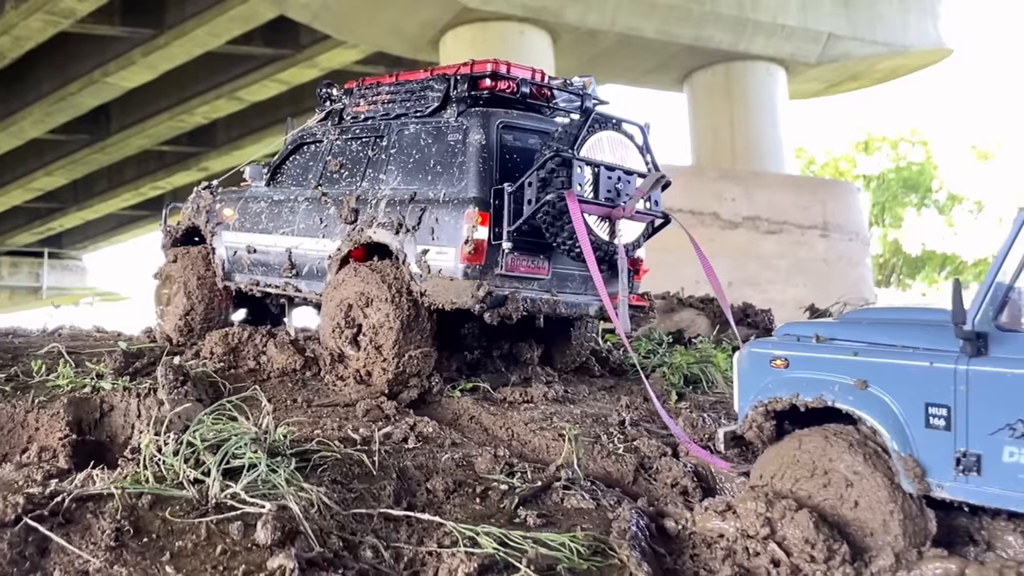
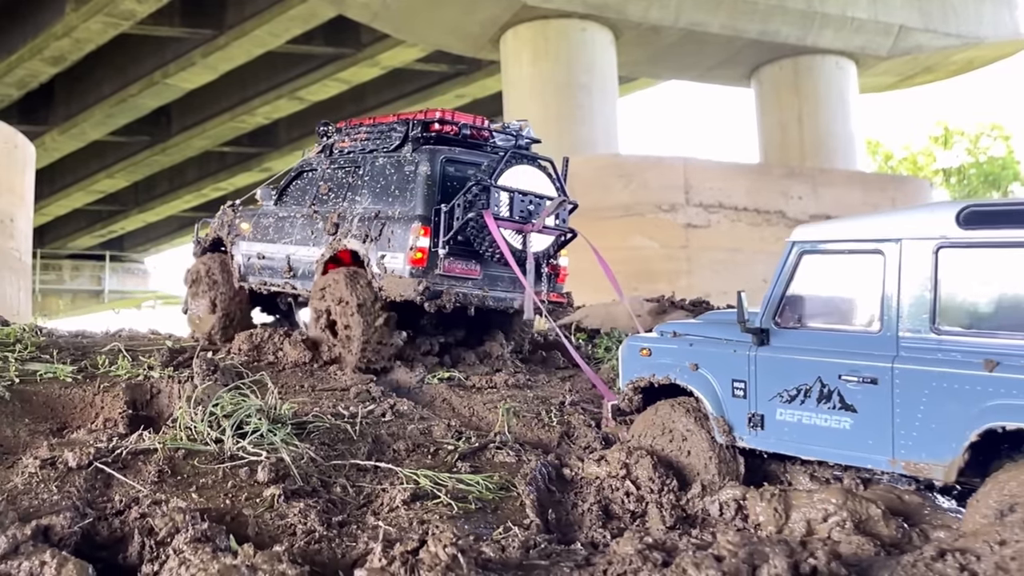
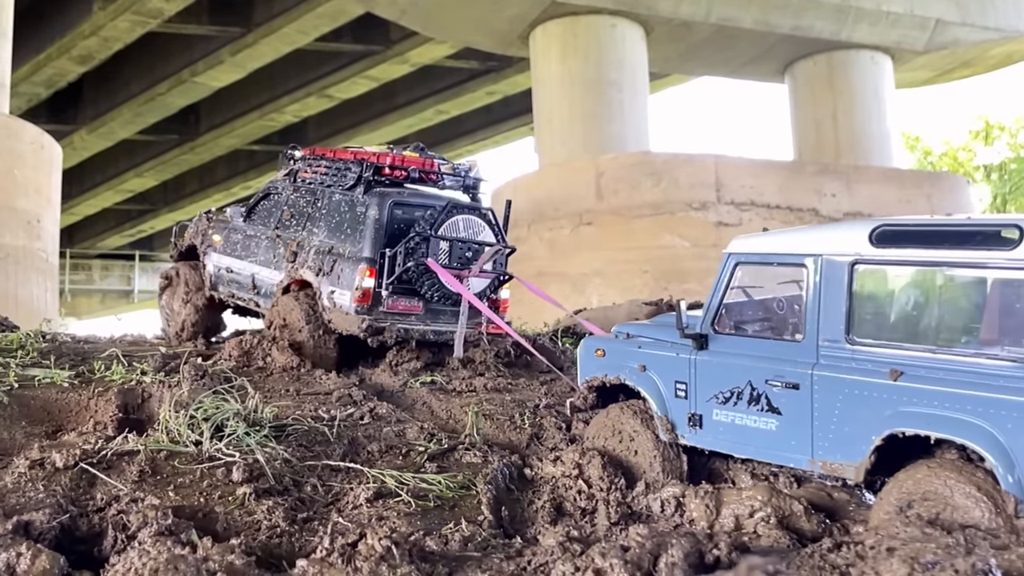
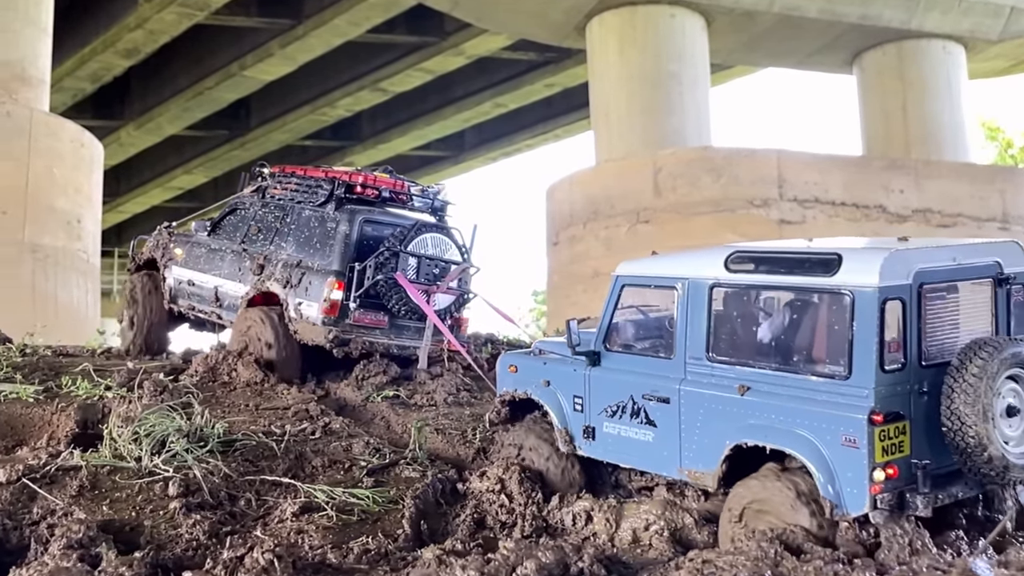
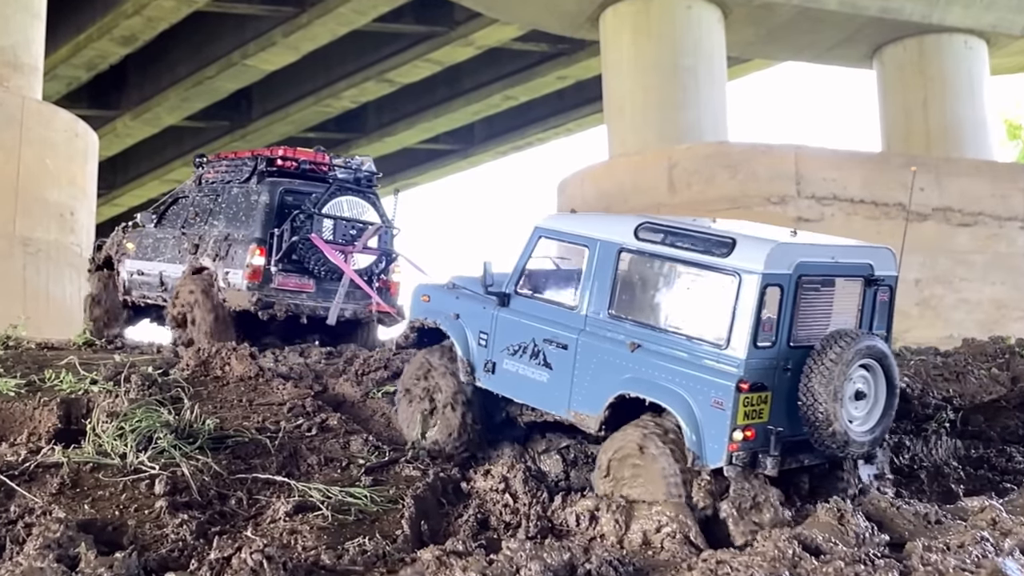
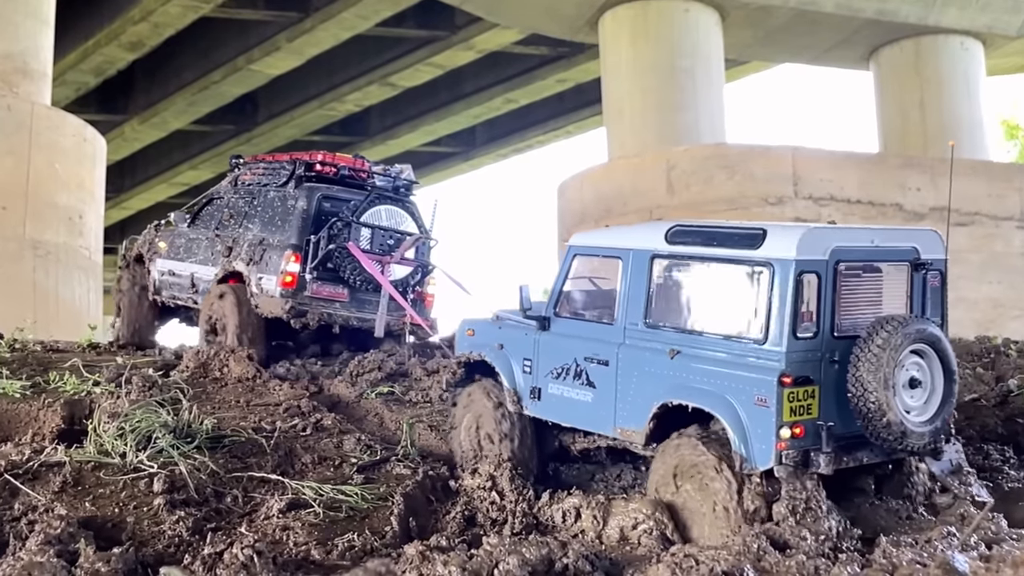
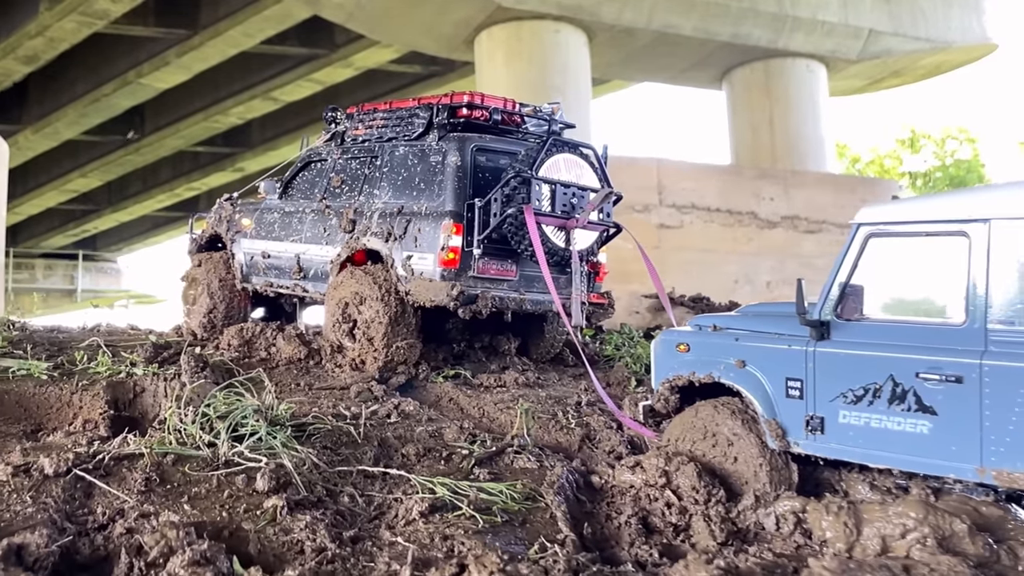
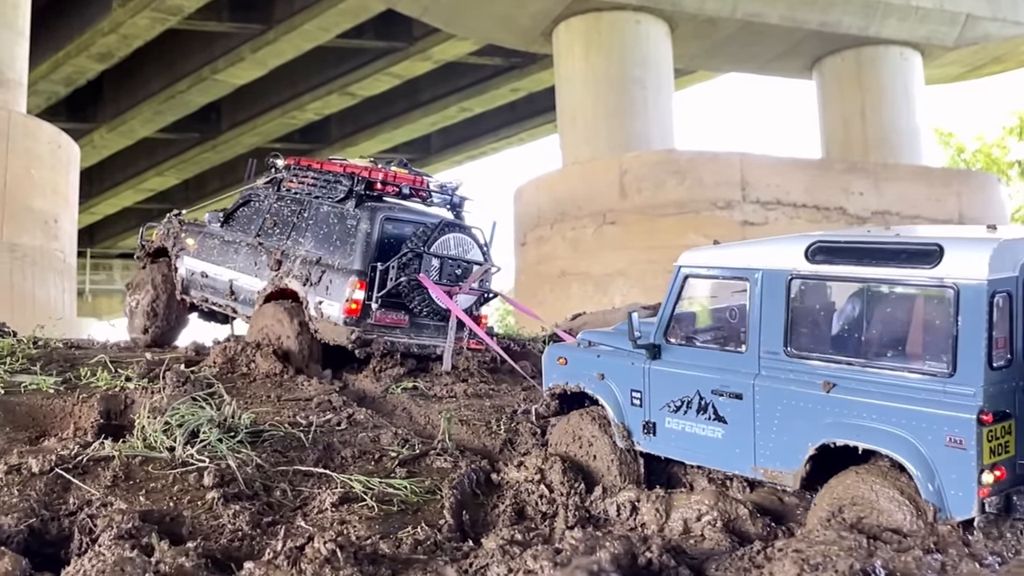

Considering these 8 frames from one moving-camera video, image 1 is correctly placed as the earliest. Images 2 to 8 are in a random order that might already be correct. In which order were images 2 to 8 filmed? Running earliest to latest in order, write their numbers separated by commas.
7, 2, 3, 8, 4, 6, 5
